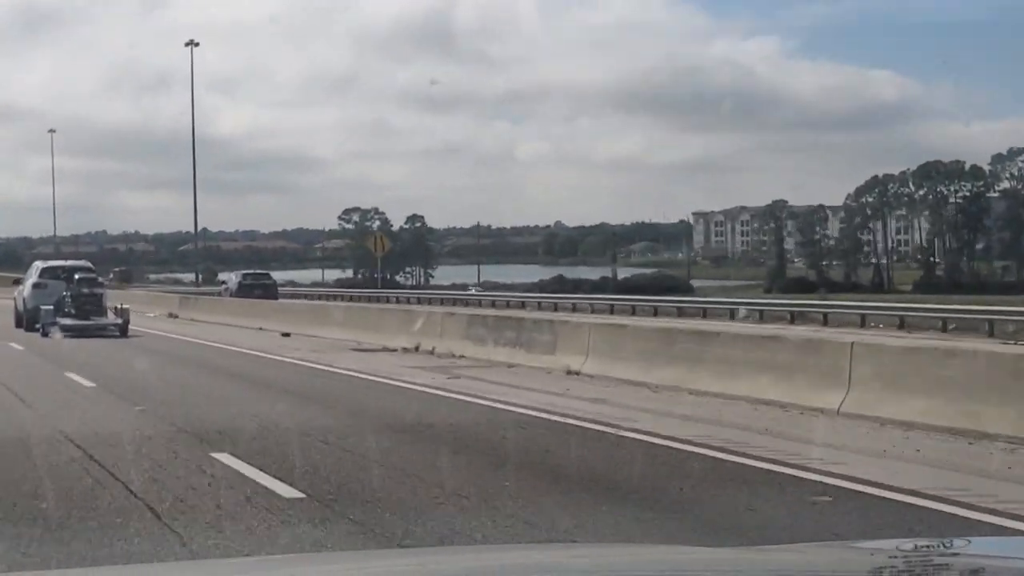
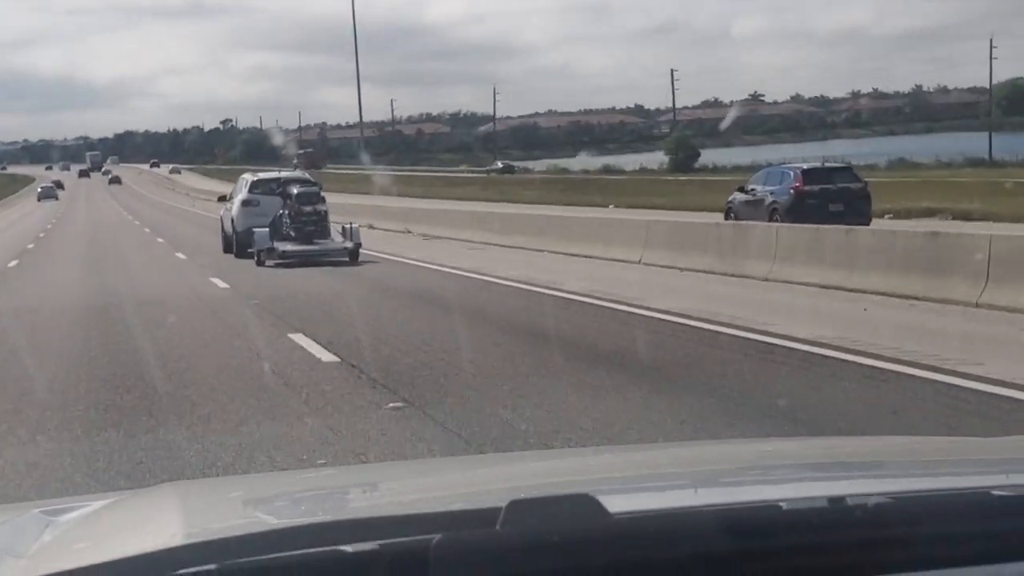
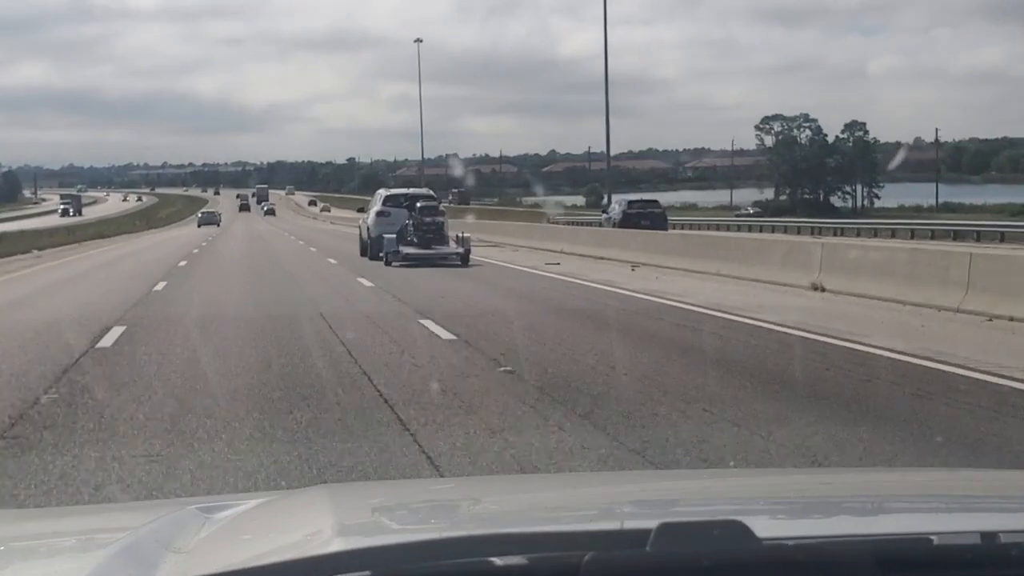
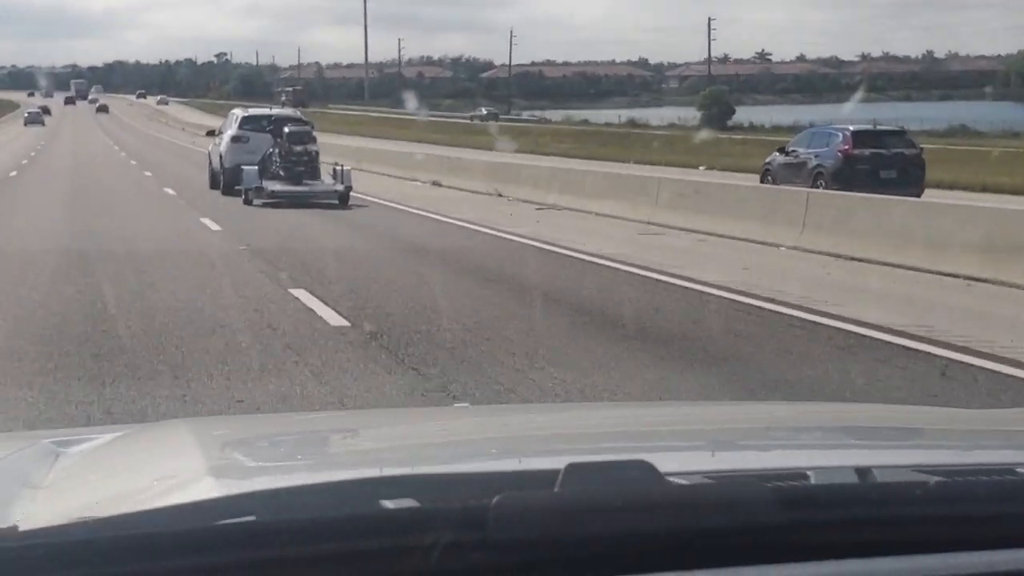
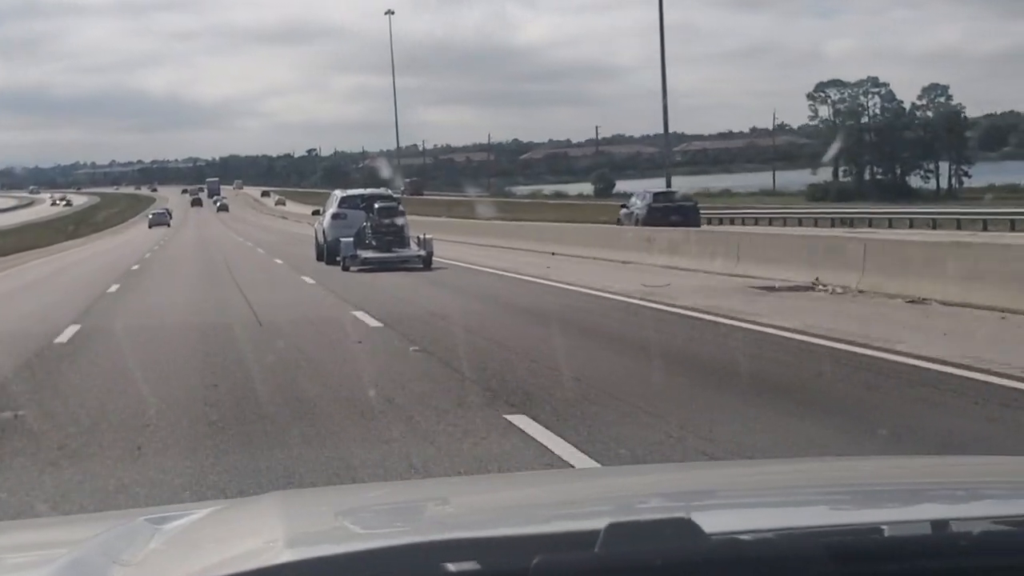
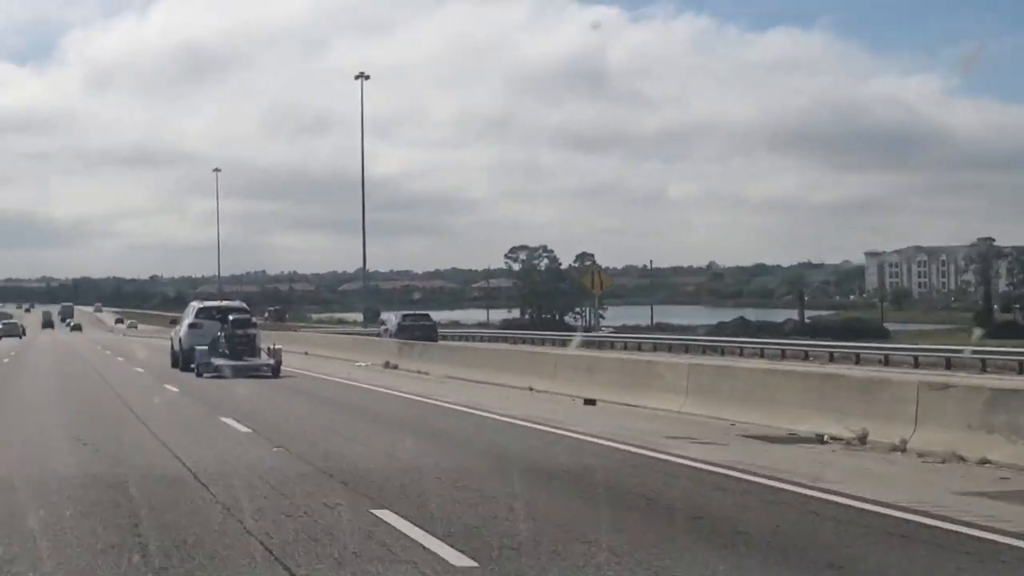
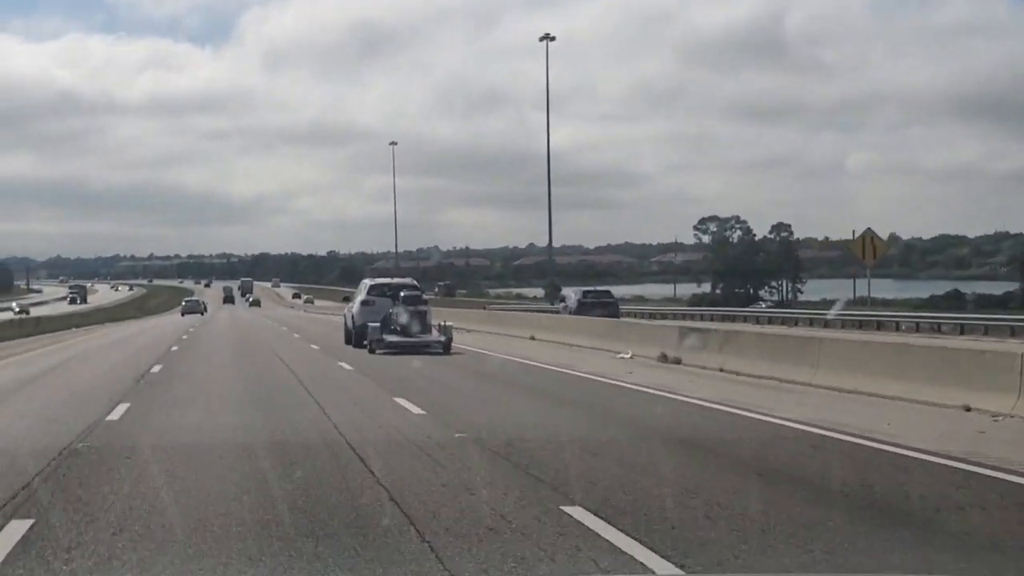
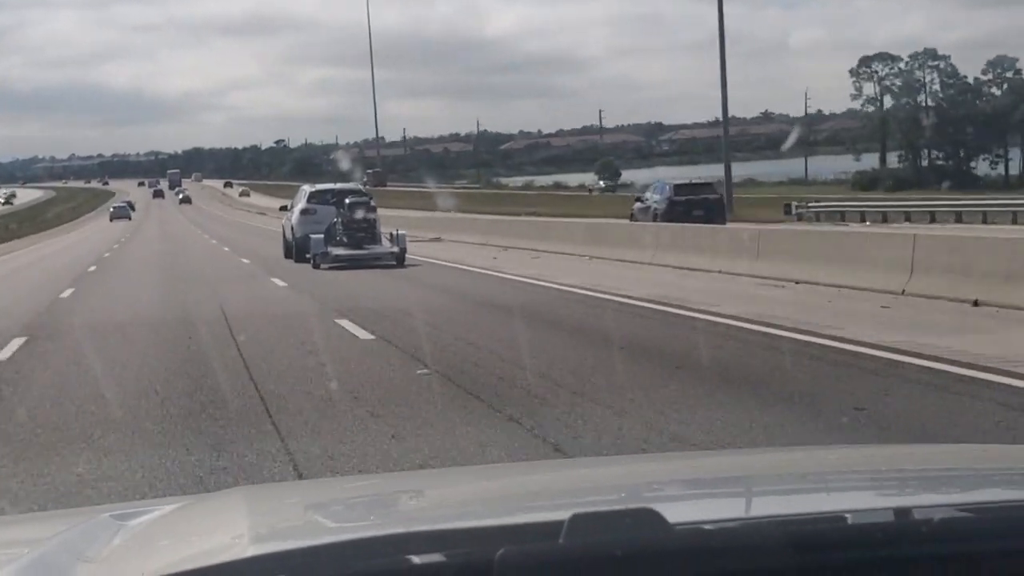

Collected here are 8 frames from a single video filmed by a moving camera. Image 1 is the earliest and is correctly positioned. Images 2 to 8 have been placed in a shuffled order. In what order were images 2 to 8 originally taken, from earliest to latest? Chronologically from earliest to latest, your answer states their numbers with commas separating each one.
6, 7, 3, 5, 8, 2, 4
